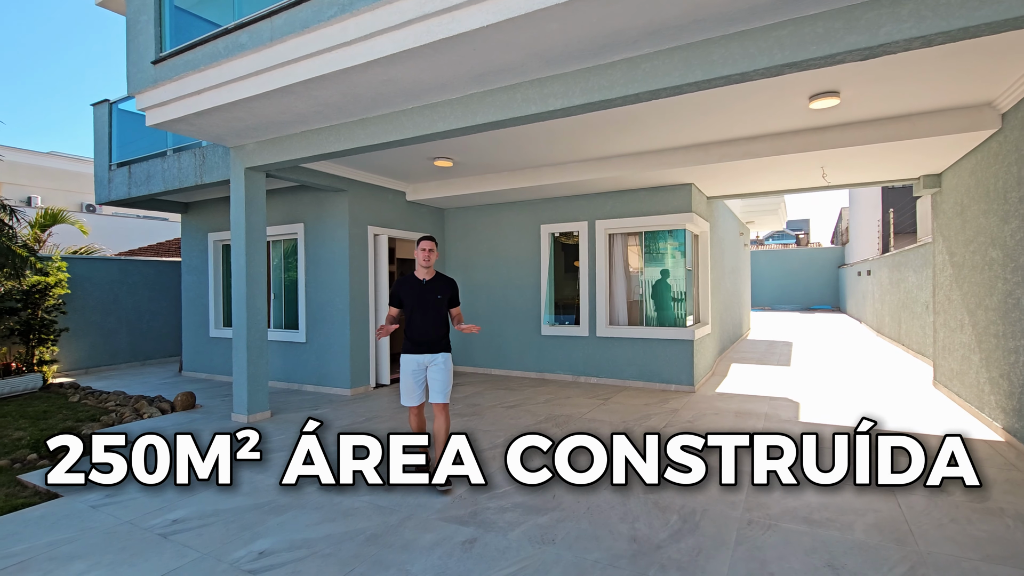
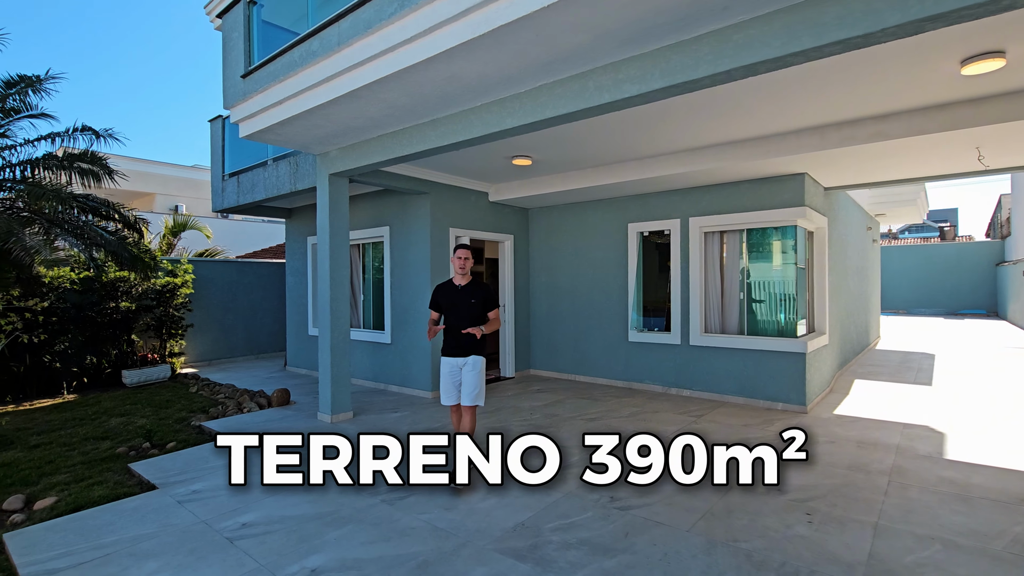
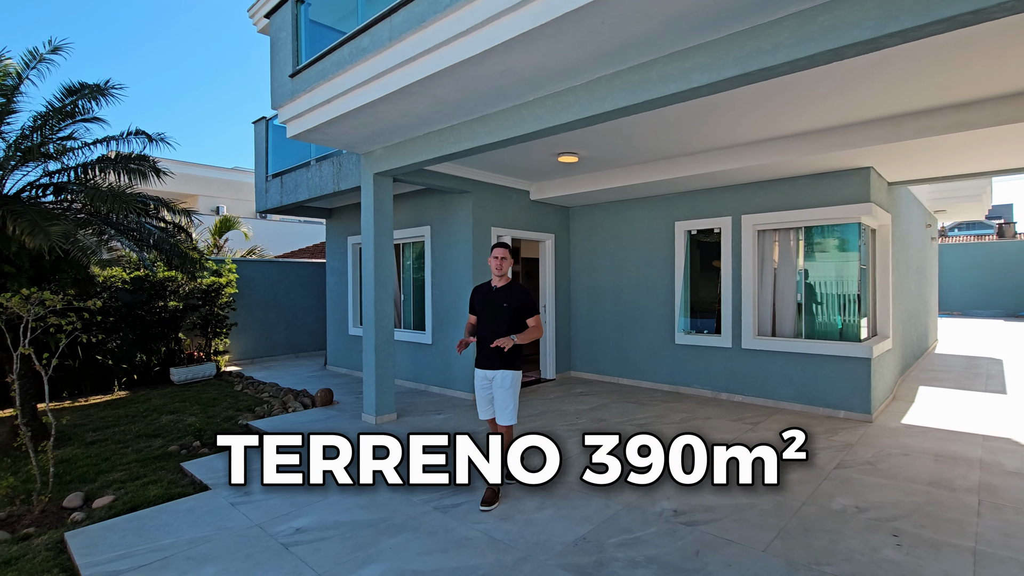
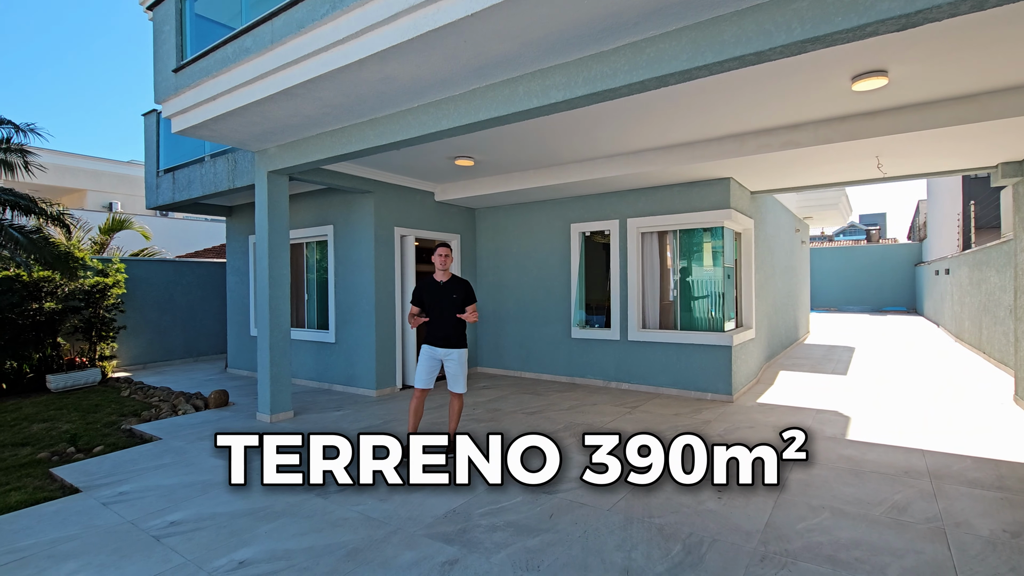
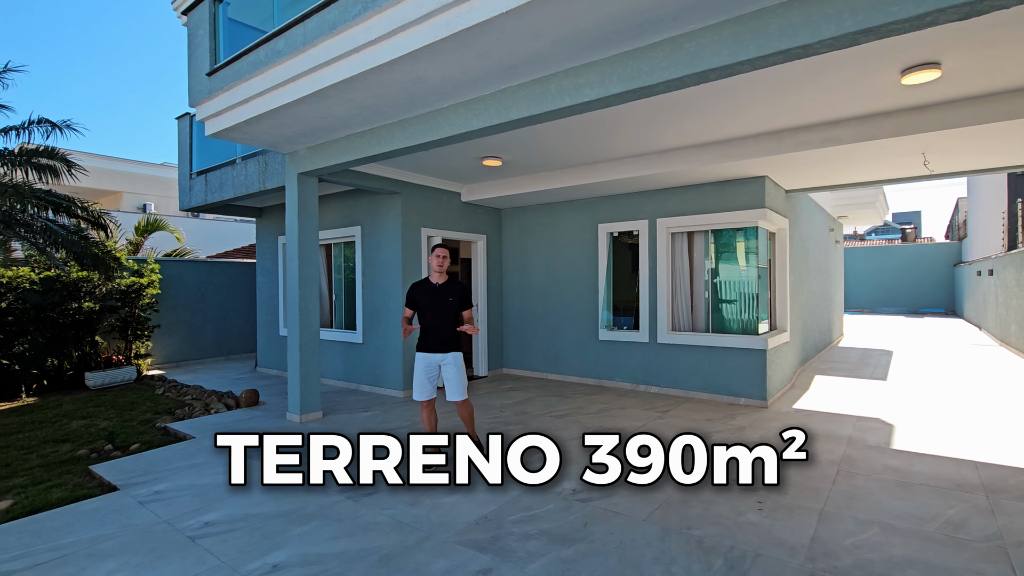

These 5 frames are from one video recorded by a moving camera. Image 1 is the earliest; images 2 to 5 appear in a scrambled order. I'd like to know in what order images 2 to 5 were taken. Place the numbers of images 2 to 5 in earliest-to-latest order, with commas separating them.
4, 5, 2, 3
